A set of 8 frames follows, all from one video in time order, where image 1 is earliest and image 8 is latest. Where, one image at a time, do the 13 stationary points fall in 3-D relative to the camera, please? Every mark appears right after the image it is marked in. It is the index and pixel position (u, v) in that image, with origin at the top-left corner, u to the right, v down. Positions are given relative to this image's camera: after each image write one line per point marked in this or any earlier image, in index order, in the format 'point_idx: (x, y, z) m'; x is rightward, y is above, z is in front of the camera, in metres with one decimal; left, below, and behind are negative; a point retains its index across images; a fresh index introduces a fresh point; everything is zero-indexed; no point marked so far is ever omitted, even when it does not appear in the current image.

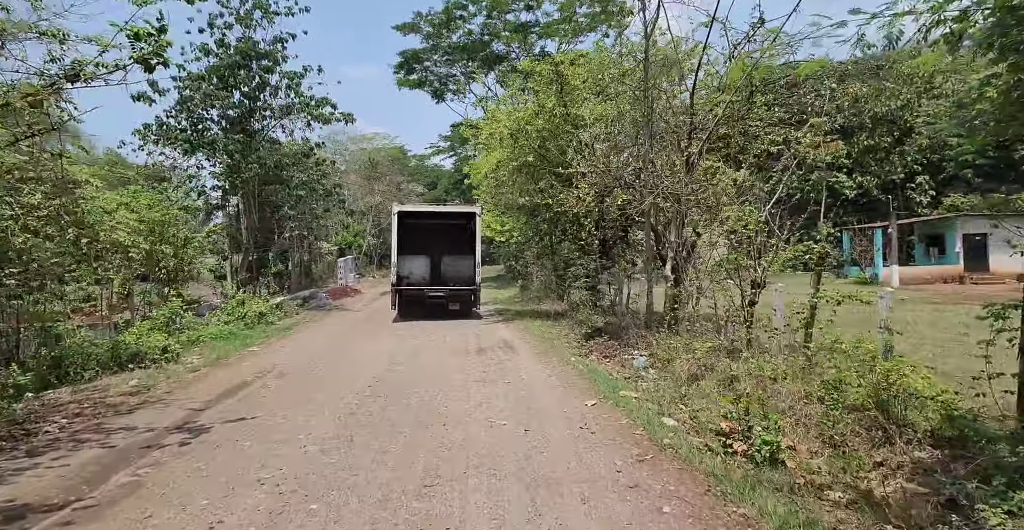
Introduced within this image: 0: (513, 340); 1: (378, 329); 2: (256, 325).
0: (0.0, -1.2, +10.9) m
1: (-2.9, -1.4, +15.0) m
2: (-5.4, -1.3, +13.6) m
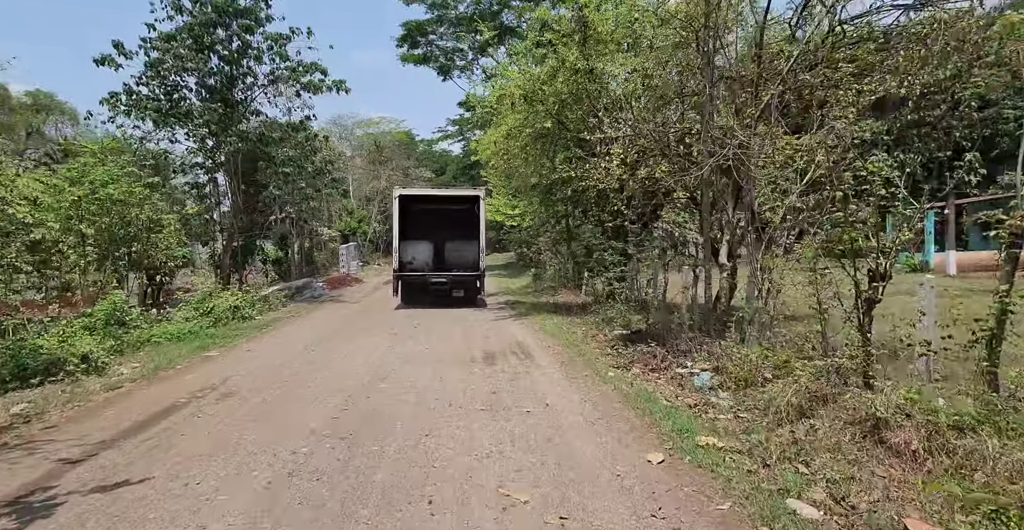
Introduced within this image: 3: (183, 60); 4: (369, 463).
0: (+0.2, -1.0, +9.0) m
1: (-2.7, -1.1, +13.1) m
2: (-5.1, -1.0, +11.8) m
3: (-7.7, +4.8, +15.4) m
4: (-0.8, -1.1, +3.8) m
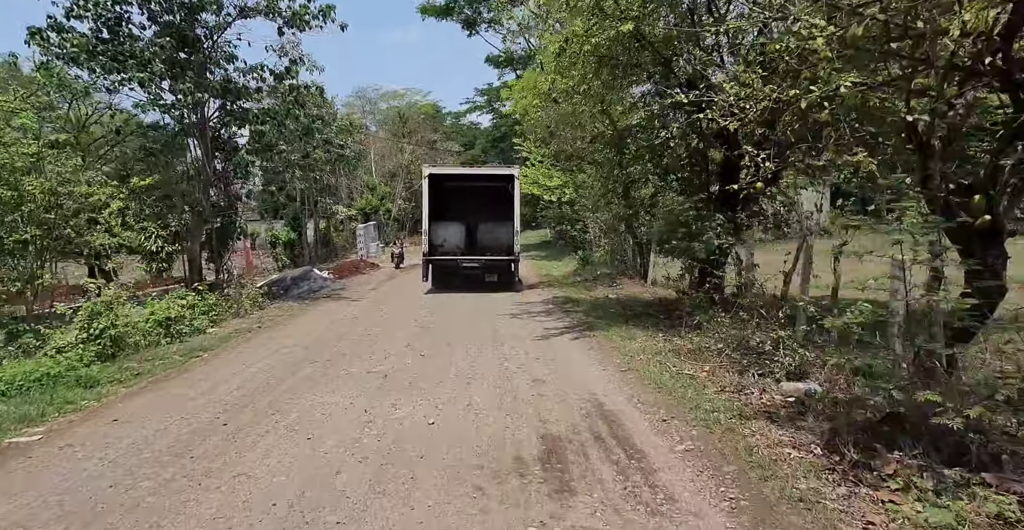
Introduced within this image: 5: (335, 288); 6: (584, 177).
0: (+0.8, -1.0, +4.9) m
1: (-1.9, -1.0, +9.1) m
2: (-4.4, -0.9, +7.9) m
3: (-6.9, +4.9, +11.5) m
4: (-0.5, -1.3, -0.2) m
5: (-4.9, -0.7, +18.1) m
6: (+2.1, +2.5, +19.0) m
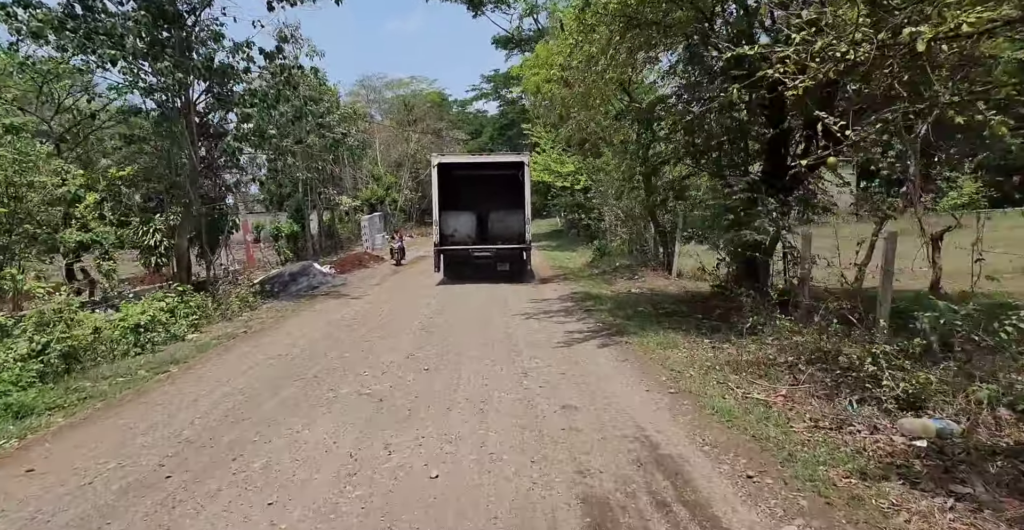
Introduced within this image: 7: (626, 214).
0: (+0.9, -1.0, +3.7) m
1: (-1.7, -0.9, +8.0) m
2: (-4.2, -0.9, +6.8) m
3: (-6.7, +5.0, +10.3) m
4: (-0.4, -1.4, -1.3) m
5: (-4.6, -0.5, +17.0) m
6: (+2.4, +2.8, +17.8) m
7: (+3.0, +1.4, +17.6) m
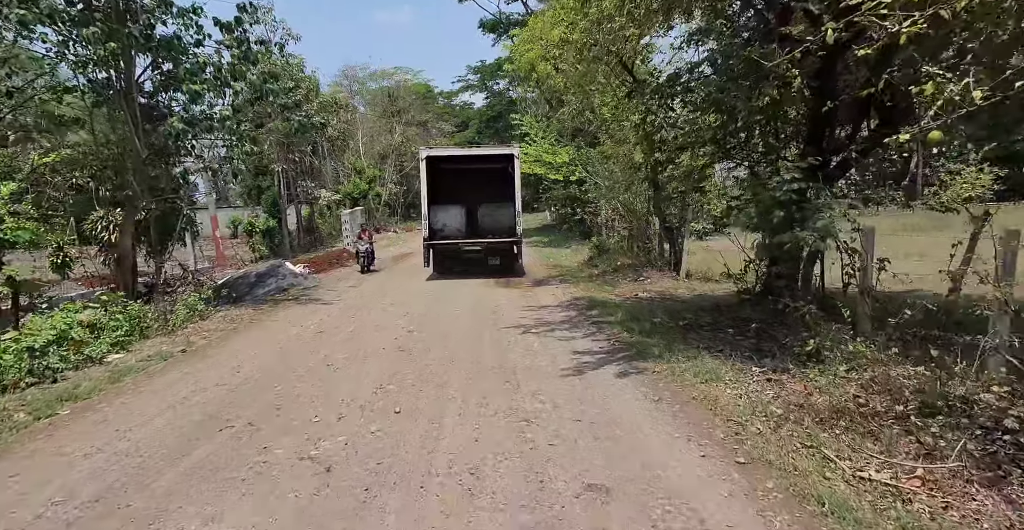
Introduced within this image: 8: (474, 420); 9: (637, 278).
0: (+0.9, -1.1, +2.2) m
1: (-1.7, -1.0, +6.5) m
2: (-4.2, -1.0, +5.2) m
3: (-6.8, +4.9, +8.7) m
4: (-0.3, -1.5, -2.8) m
5: (-4.8, -0.5, +15.4) m
6: (+2.2, +2.8, +16.3) m
7: (+2.8, +1.4, +16.2) m
8: (-0.3, -1.0, +4.5) m
9: (+2.7, -0.3, +14.0) m
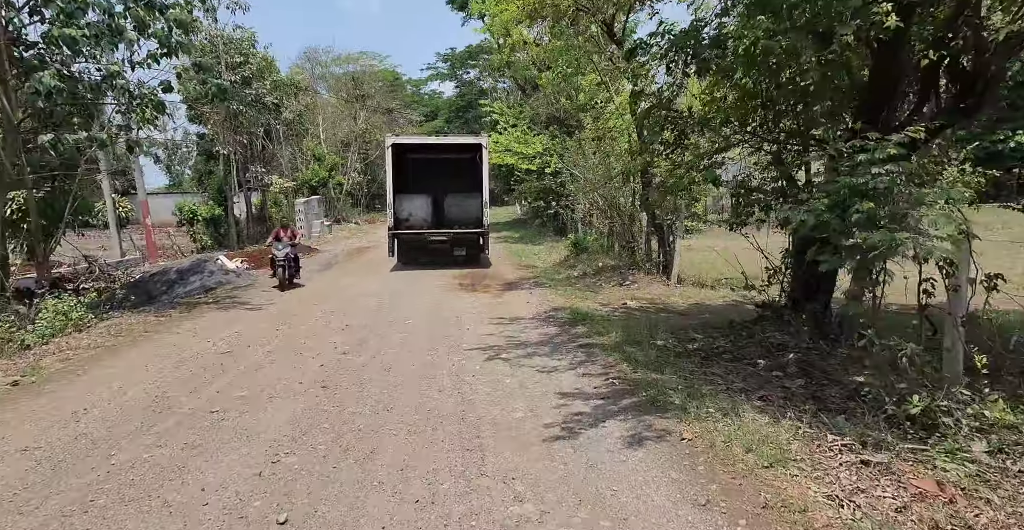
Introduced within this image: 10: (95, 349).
0: (+0.9, -1.2, +0.4) m
1: (-2.0, -1.0, +4.5) m
2: (-4.4, -1.0, +3.2) m
3: (-7.1, +5.0, +6.4) m
4: (-0.1, -1.7, -4.7) m
5: (-5.5, -0.4, +13.3) m
6: (+1.5, +2.8, +14.5) m
7: (+2.1, +1.4, +14.4) m
8: (-0.4, -1.1, +2.6) m
9: (+2.0, -0.3, +12.2) m
10: (-4.3, -0.9, +6.6) m
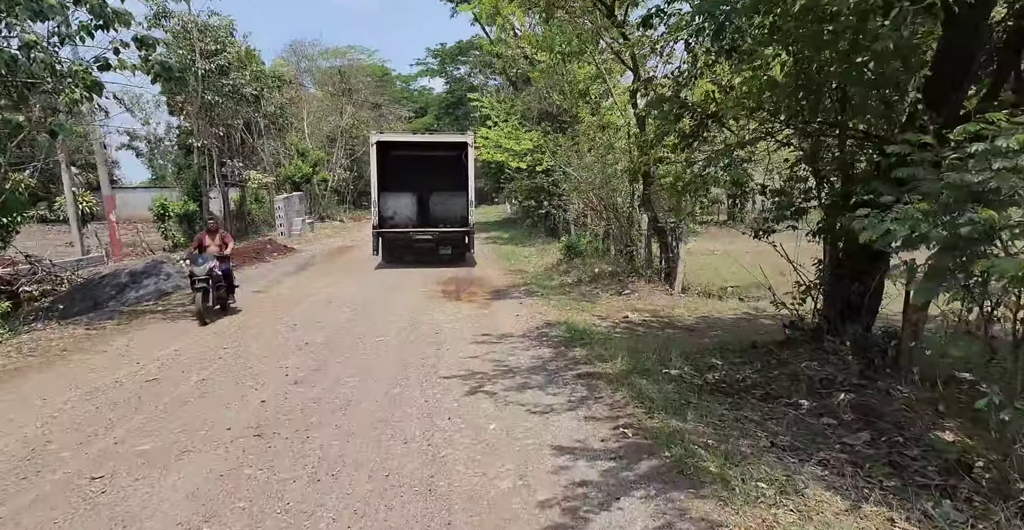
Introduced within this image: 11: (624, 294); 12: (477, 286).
0: (+0.9, -1.3, -0.7) m
1: (-2.1, -1.1, +3.3) m
2: (-4.5, -1.1, +2.0) m
3: (-7.1, +4.9, +5.1) m
4: (-0.1, -1.8, -5.8) m
5: (-5.7, -0.4, +12.1) m
6: (+1.2, +2.7, +13.4) m
7: (+1.9, +1.3, +13.3) m
8: (-0.5, -1.2, +1.5) m
9: (+1.8, -0.4, +11.1) m
10: (-4.4, -0.9, +5.4) m
11: (+1.9, -0.5, +11.0) m
12: (-0.7, -0.4, +13.1) m
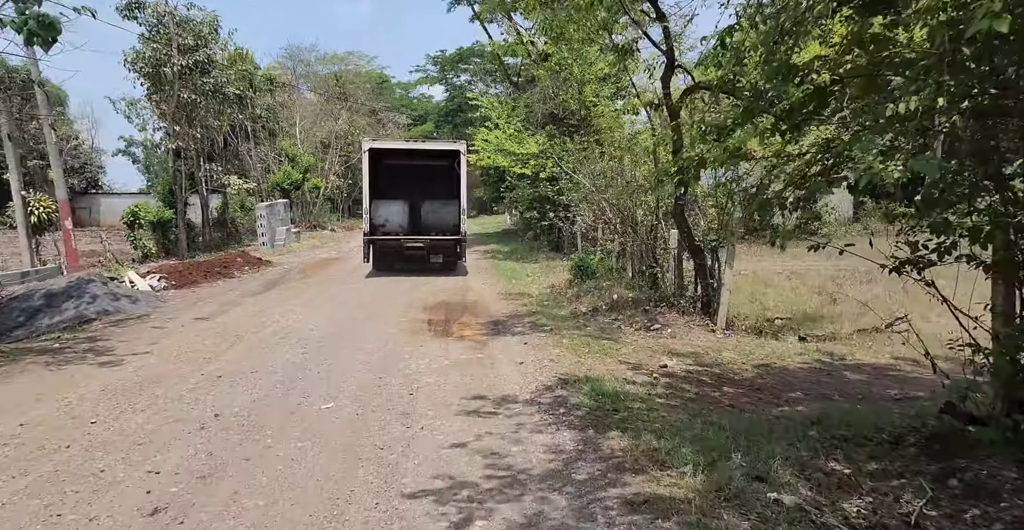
0: (+0.9, -1.5, -3.0) m
1: (-2.1, -1.3, +1.1) m
2: (-4.5, -1.2, -0.3) m
3: (-7.0, +4.8, +3.0) m
4: (0.0, -1.9, -8.1) m
5: (-5.7, -0.7, +9.8) m
6: (+1.3, +2.3, +11.2) m
7: (+1.9, +0.9, +11.1) m
8: (-0.5, -1.4, -0.8) m
9: (+1.9, -0.8, +8.9) m
10: (-4.4, -1.1, +3.2) m
11: (+1.9, -0.8, +8.7) m
12: (-0.7, -0.8, +10.9) m
